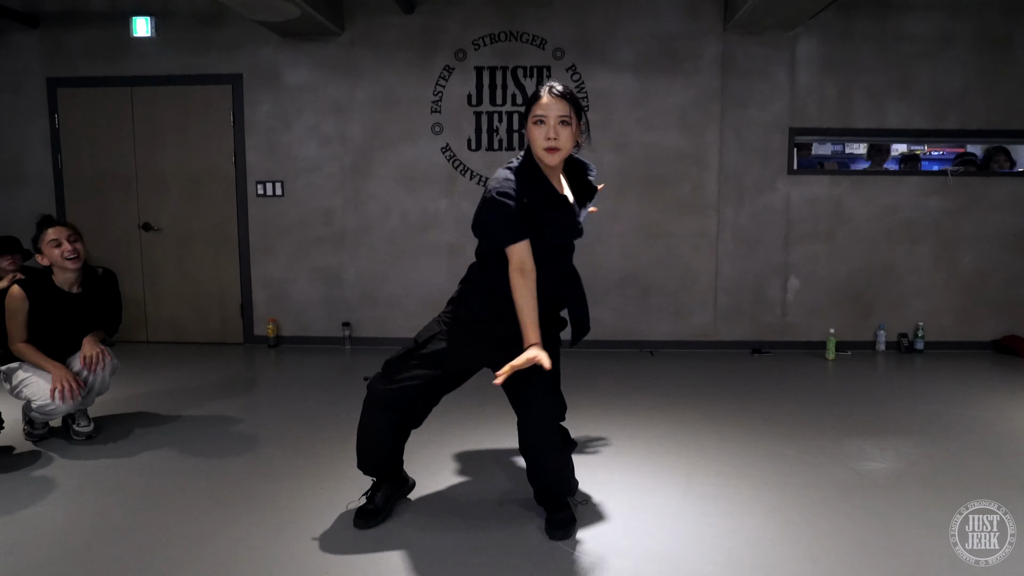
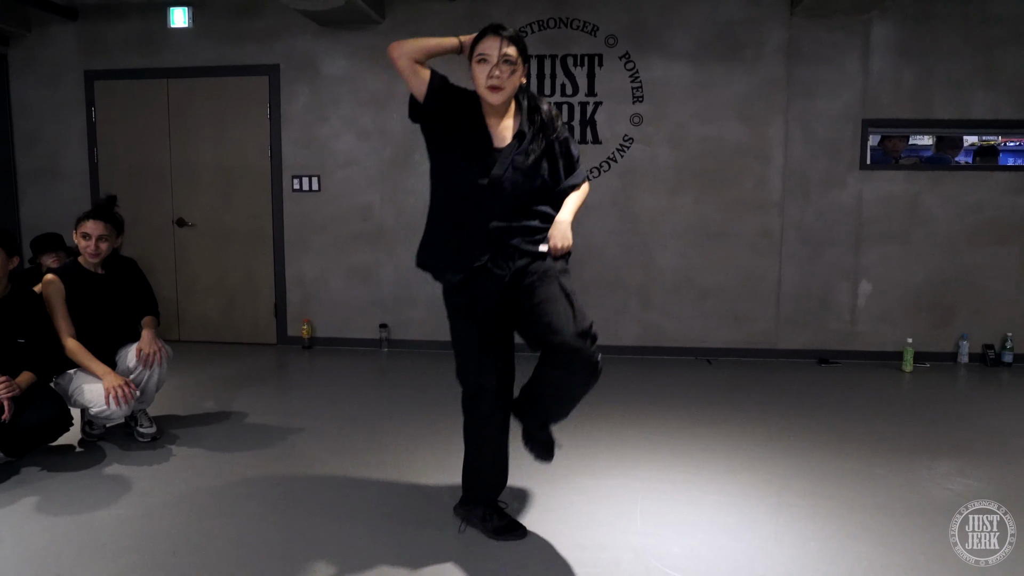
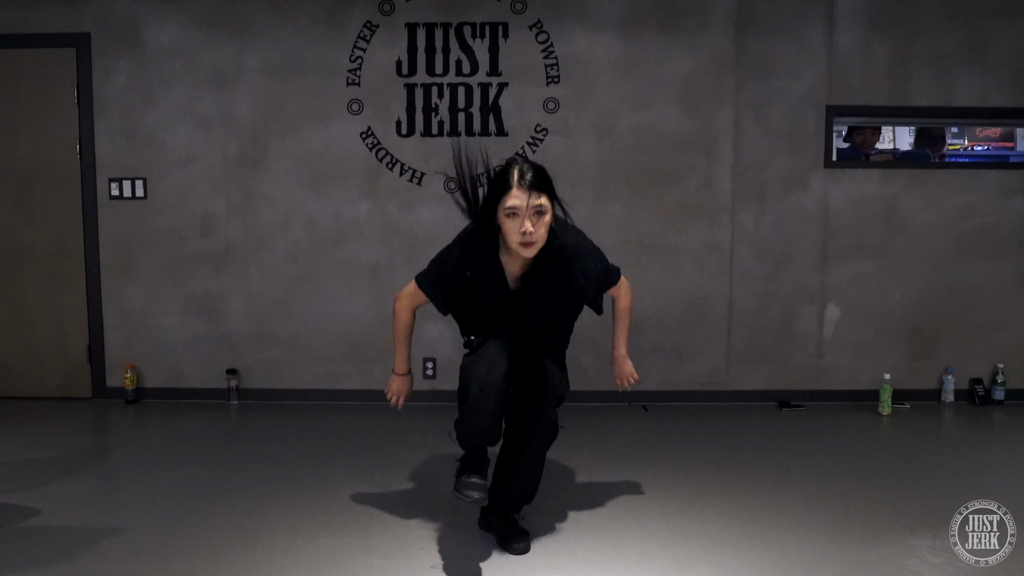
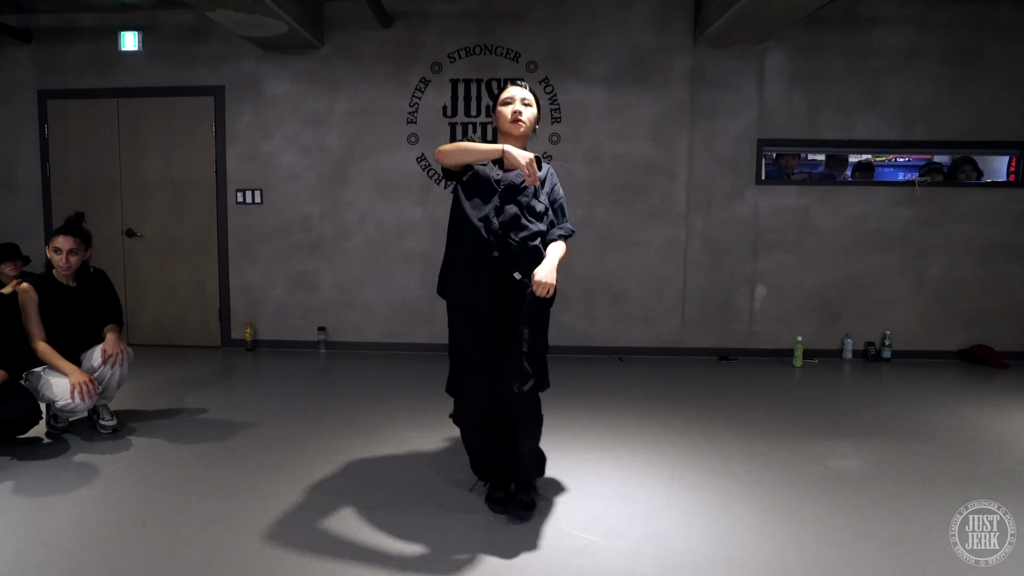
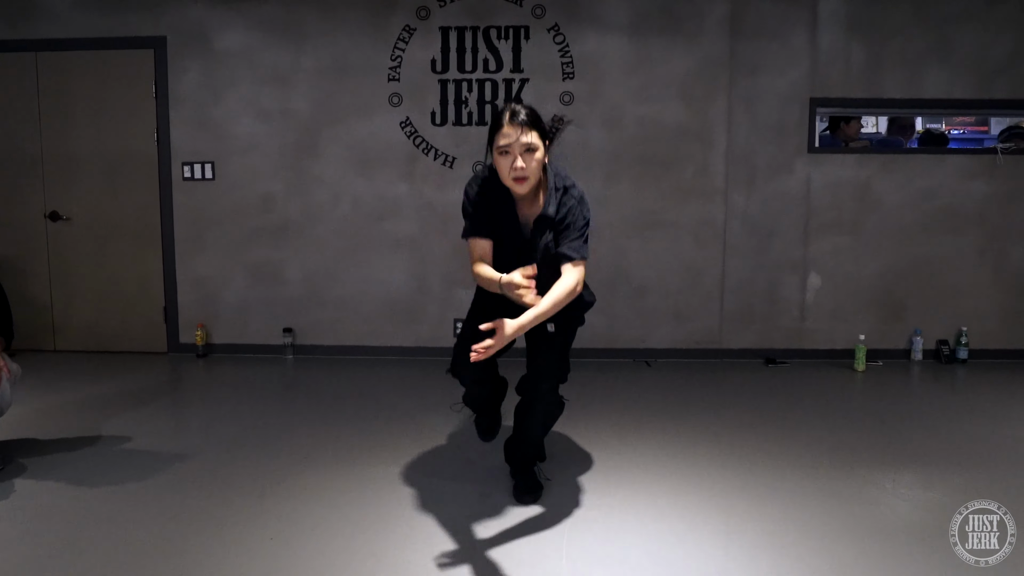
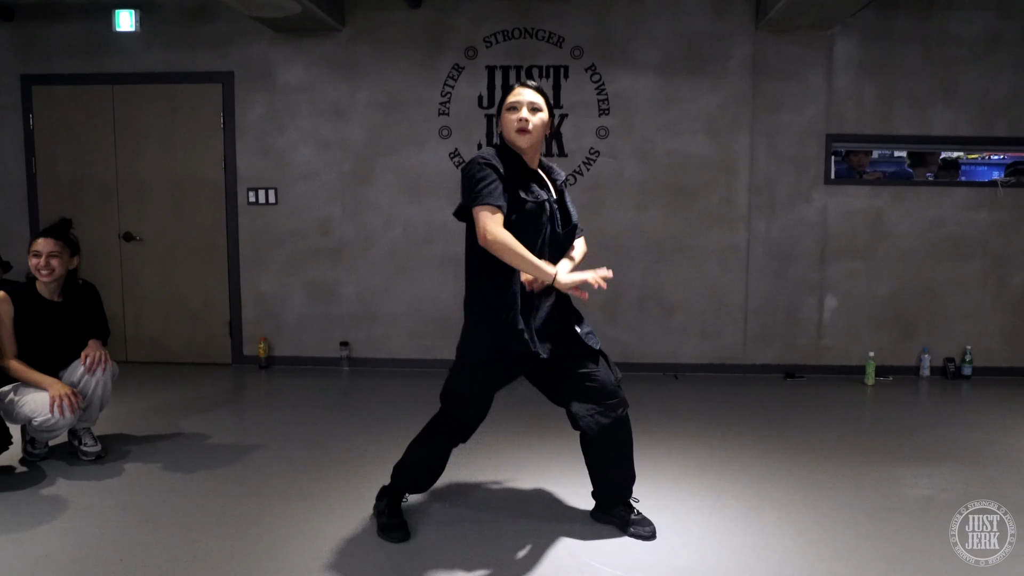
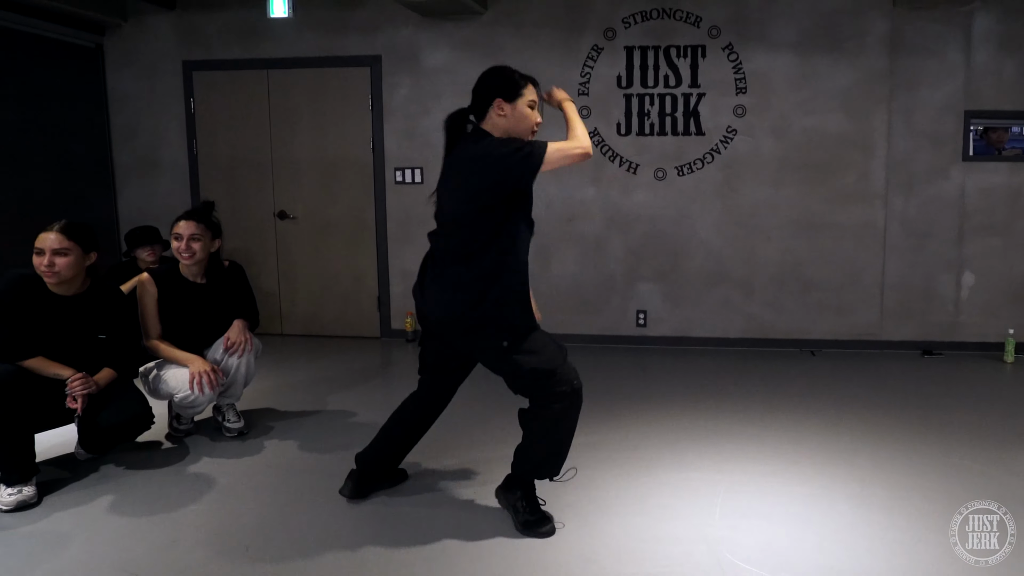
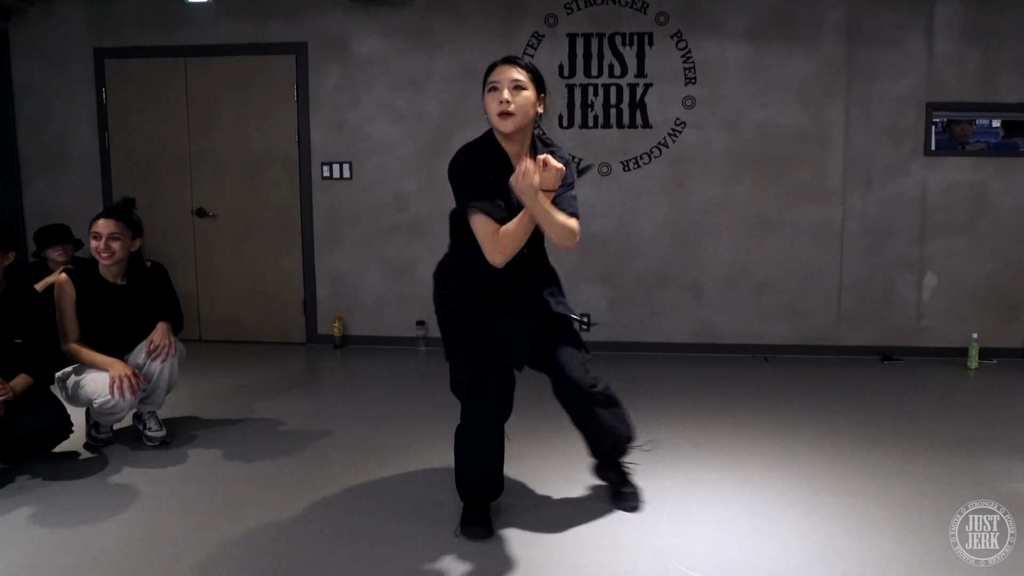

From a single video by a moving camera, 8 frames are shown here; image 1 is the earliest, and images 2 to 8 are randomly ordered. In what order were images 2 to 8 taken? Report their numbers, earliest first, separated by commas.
6, 8, 7, 2, 4, 5, 3
